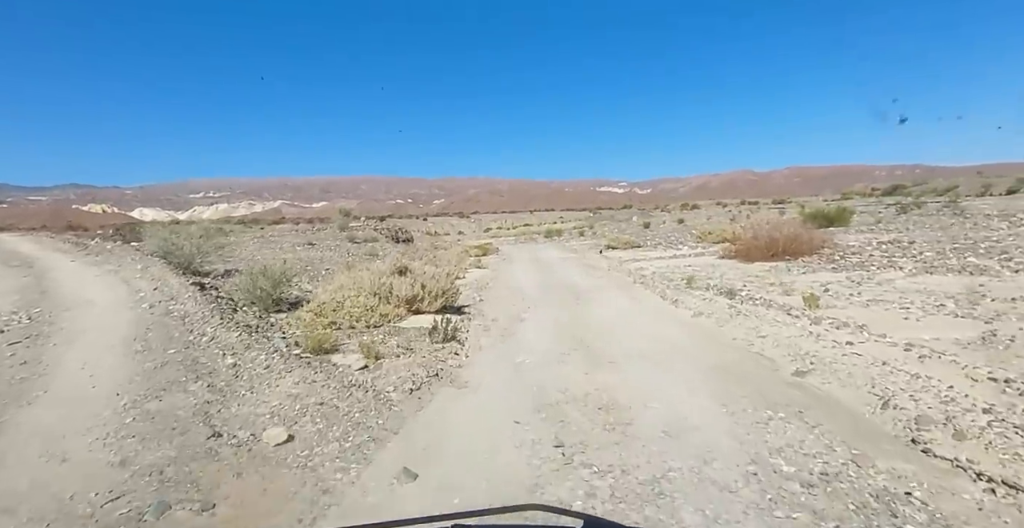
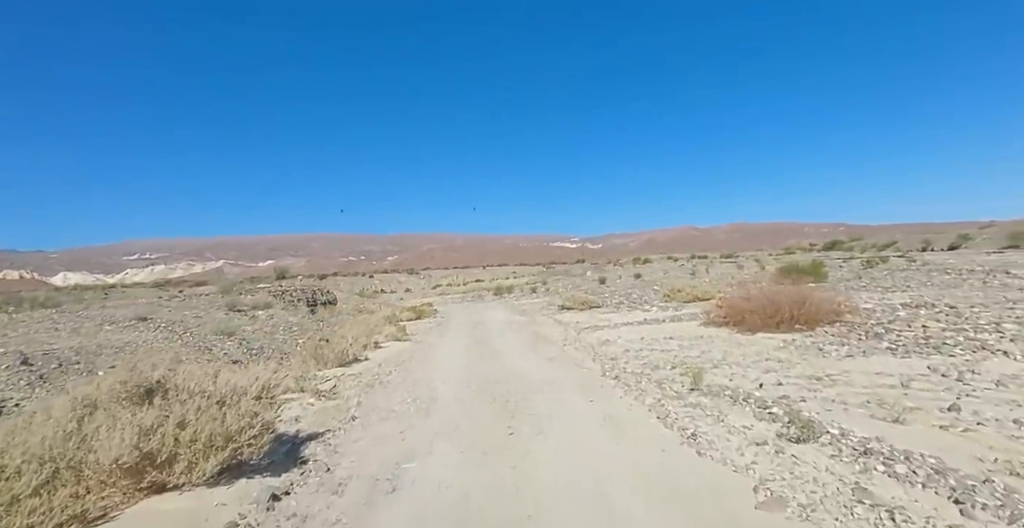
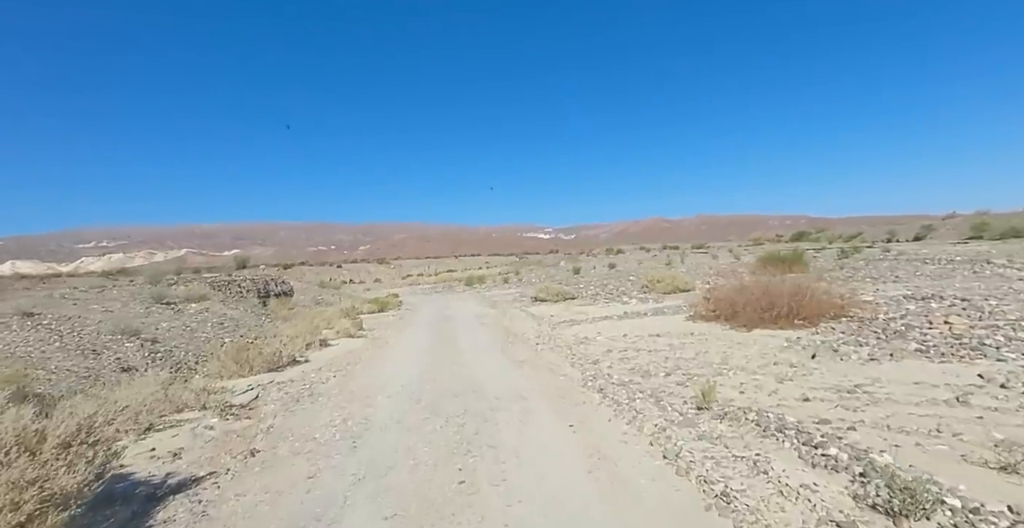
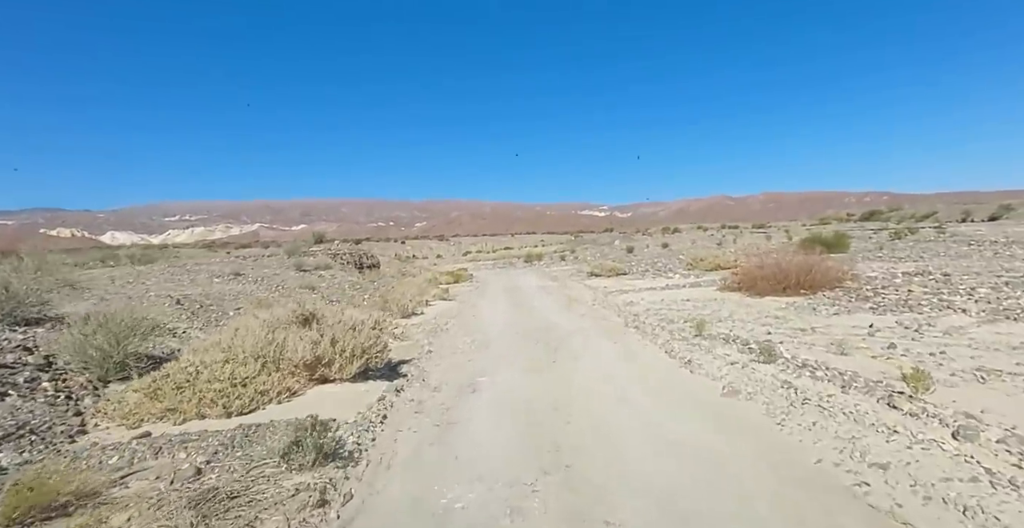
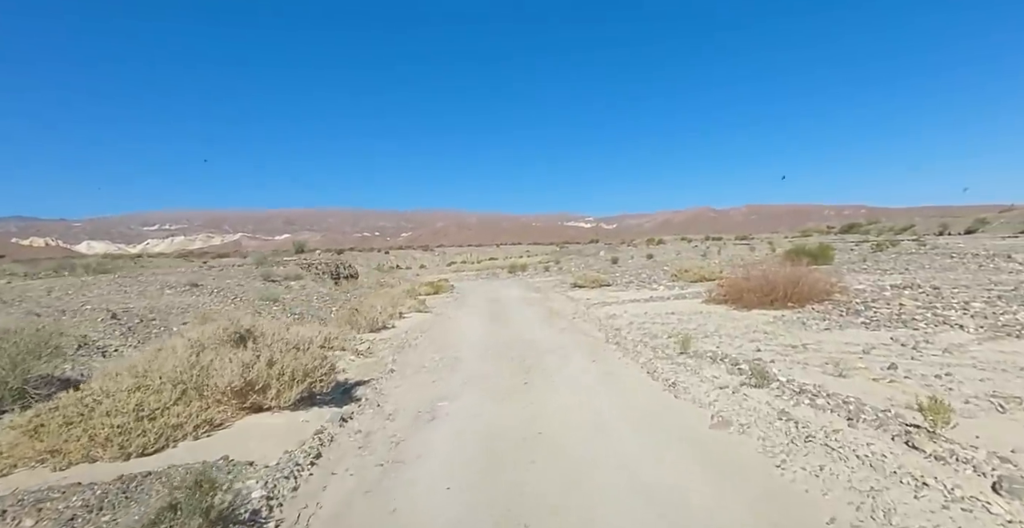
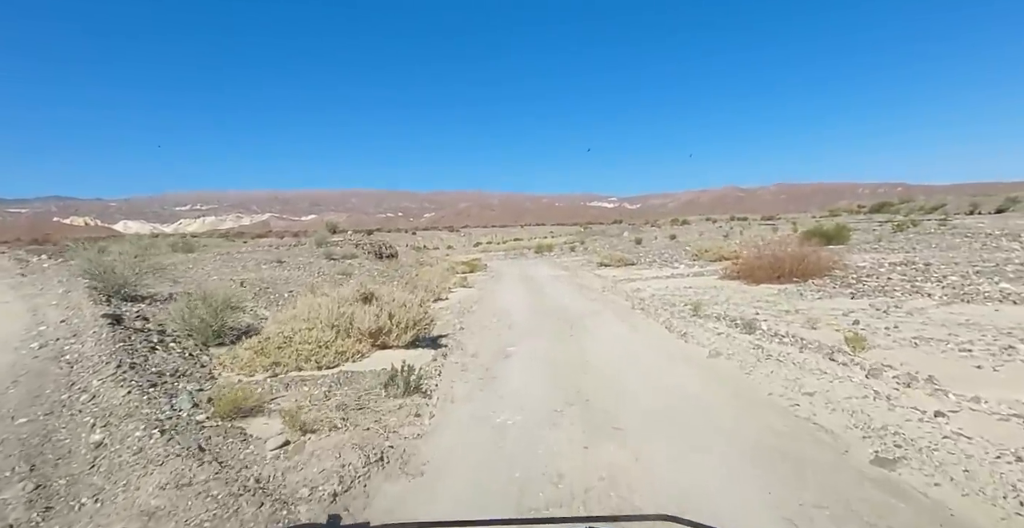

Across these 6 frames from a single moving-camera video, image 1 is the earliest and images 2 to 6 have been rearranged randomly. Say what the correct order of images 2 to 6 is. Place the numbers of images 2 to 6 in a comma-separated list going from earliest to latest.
6, 4, 5, 2, 3
